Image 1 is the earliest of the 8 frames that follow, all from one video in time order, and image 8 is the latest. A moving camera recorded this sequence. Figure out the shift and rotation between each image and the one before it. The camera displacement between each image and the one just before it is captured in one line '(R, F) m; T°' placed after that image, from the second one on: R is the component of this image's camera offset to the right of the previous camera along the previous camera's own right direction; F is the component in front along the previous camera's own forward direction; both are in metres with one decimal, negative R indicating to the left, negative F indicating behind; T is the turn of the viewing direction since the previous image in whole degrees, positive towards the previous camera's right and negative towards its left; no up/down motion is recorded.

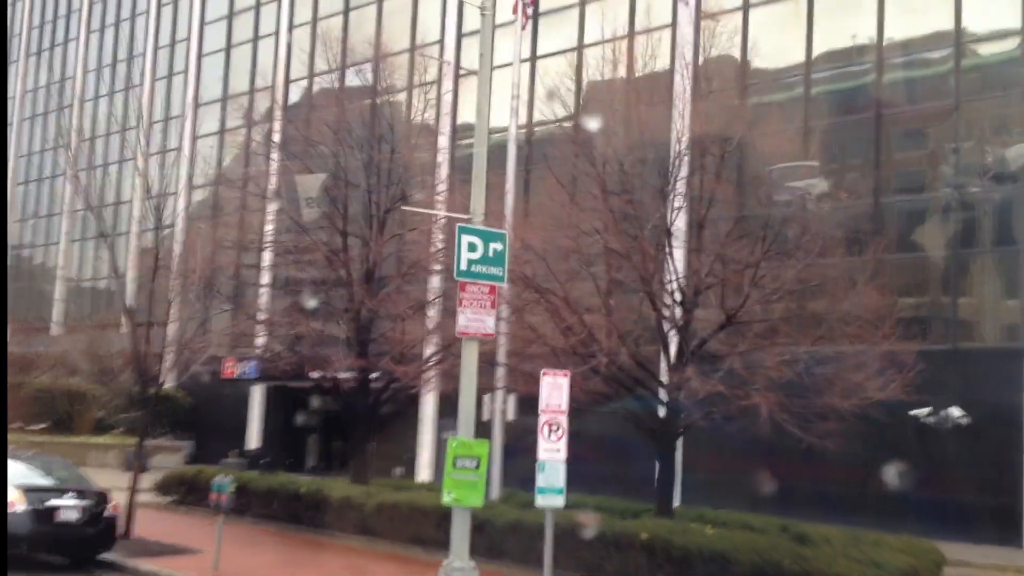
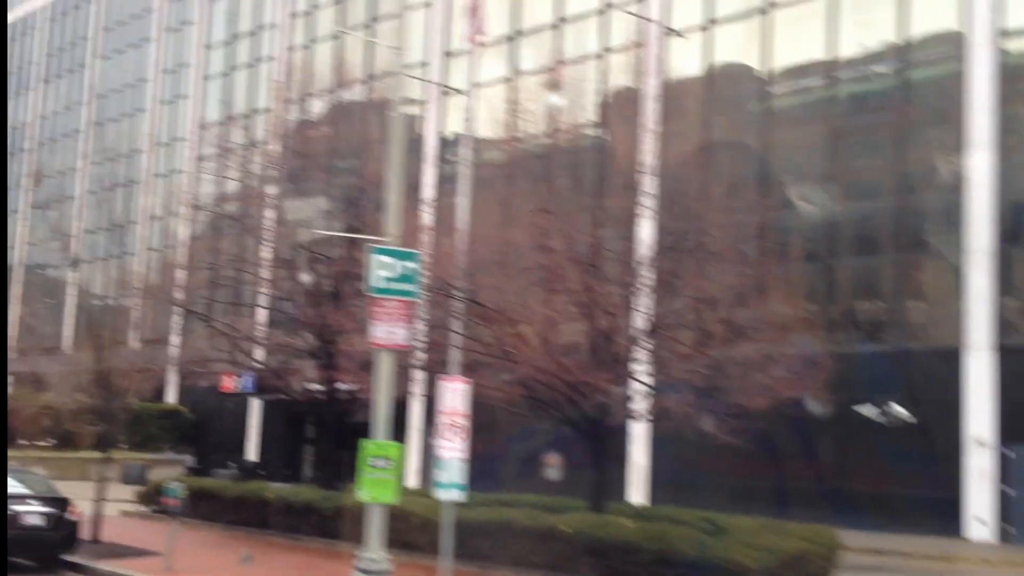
(+1.2, -1.0) m; -1°
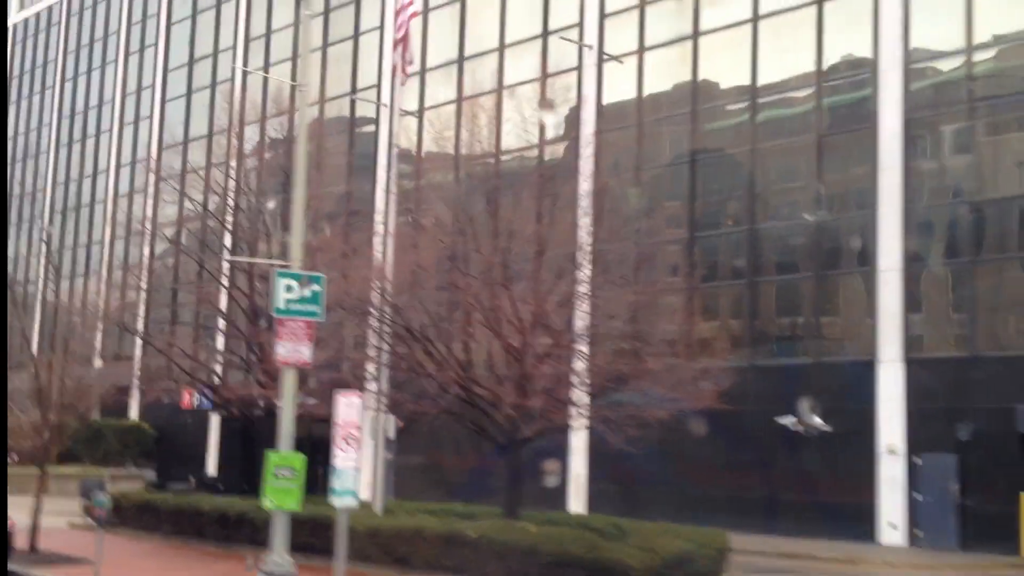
(+1.0, -1.0) m; +1°
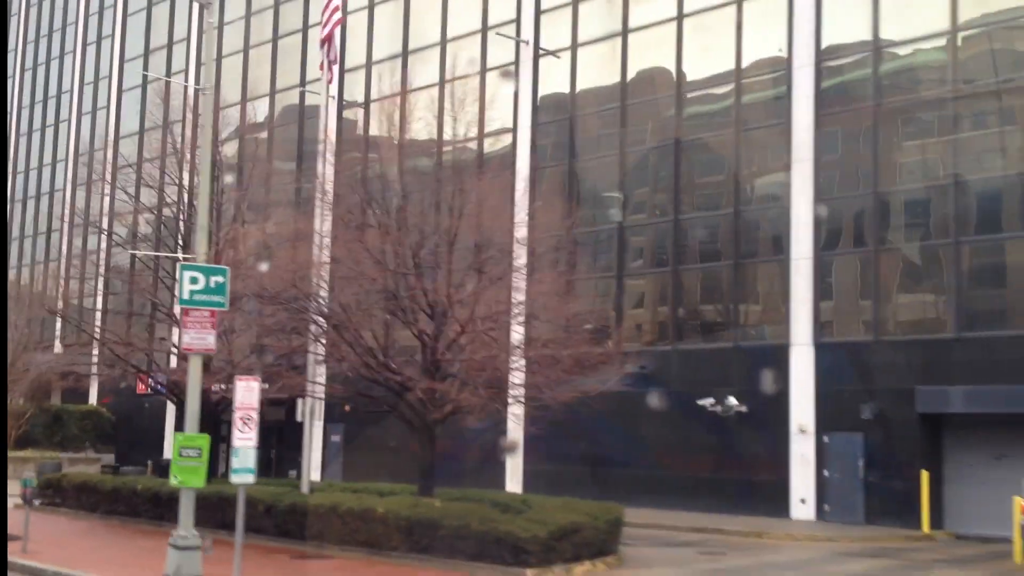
(+1.1, -0.9) m; +1°
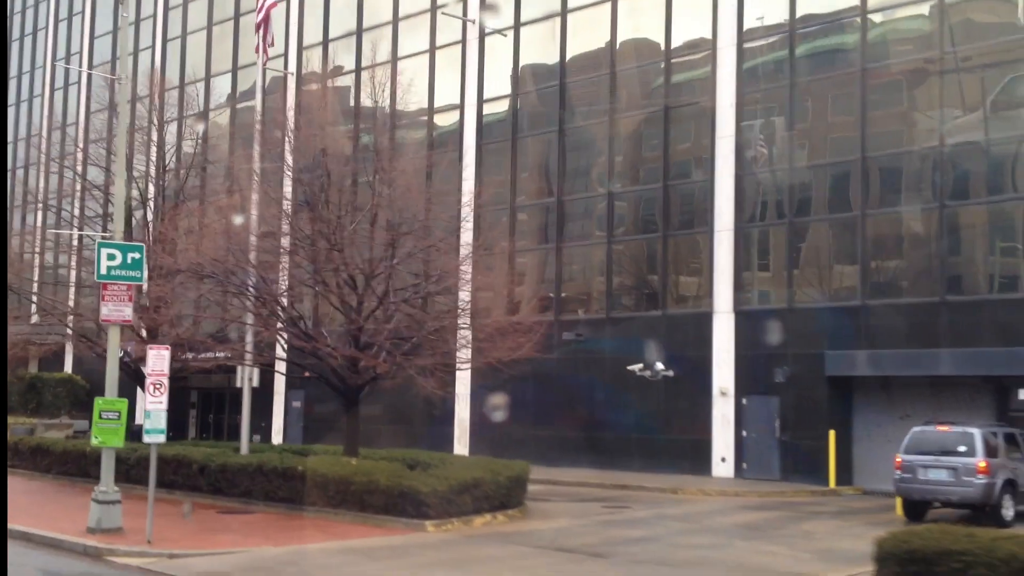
(+1.3, -1.1) m; 0°
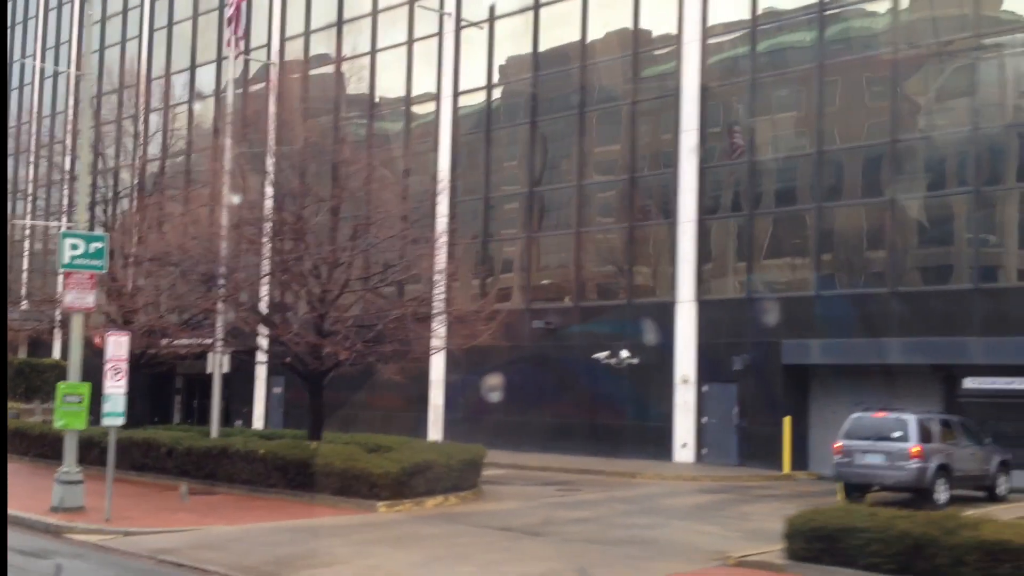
(+0.7, -0.6) m; 0°
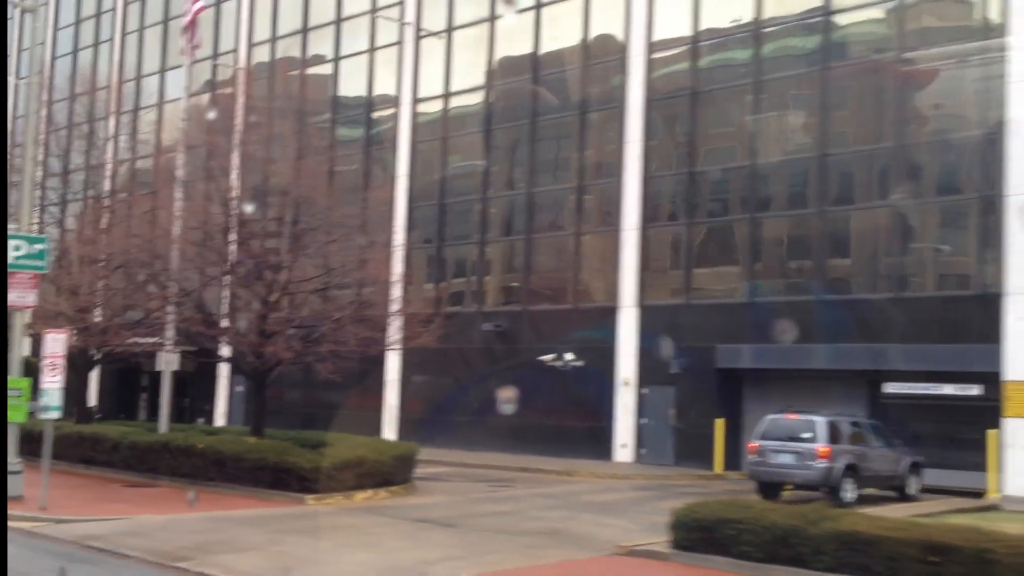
(+0.9, -0.8) m; +1°
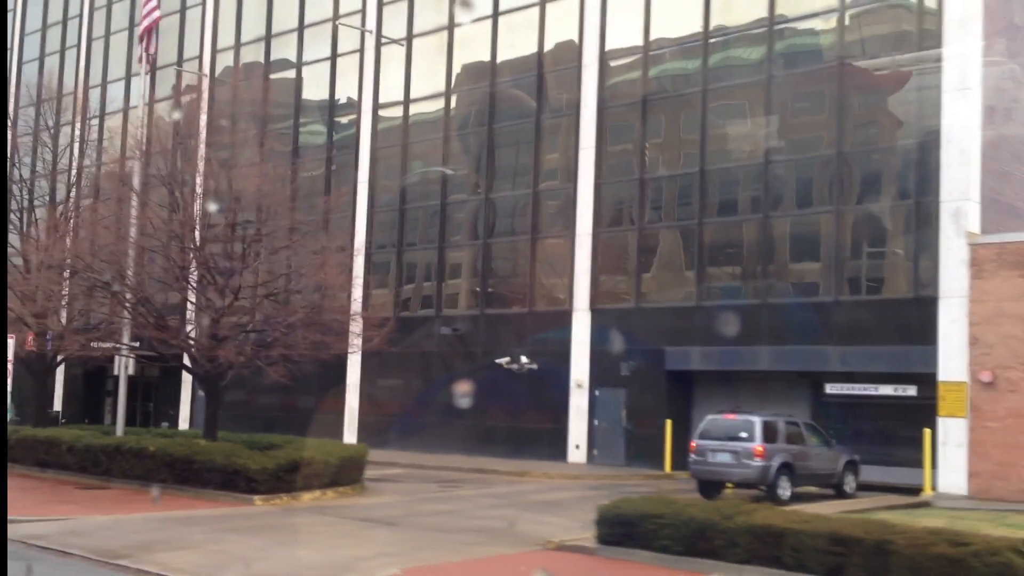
(+0.6, -0.4) m; +1°
